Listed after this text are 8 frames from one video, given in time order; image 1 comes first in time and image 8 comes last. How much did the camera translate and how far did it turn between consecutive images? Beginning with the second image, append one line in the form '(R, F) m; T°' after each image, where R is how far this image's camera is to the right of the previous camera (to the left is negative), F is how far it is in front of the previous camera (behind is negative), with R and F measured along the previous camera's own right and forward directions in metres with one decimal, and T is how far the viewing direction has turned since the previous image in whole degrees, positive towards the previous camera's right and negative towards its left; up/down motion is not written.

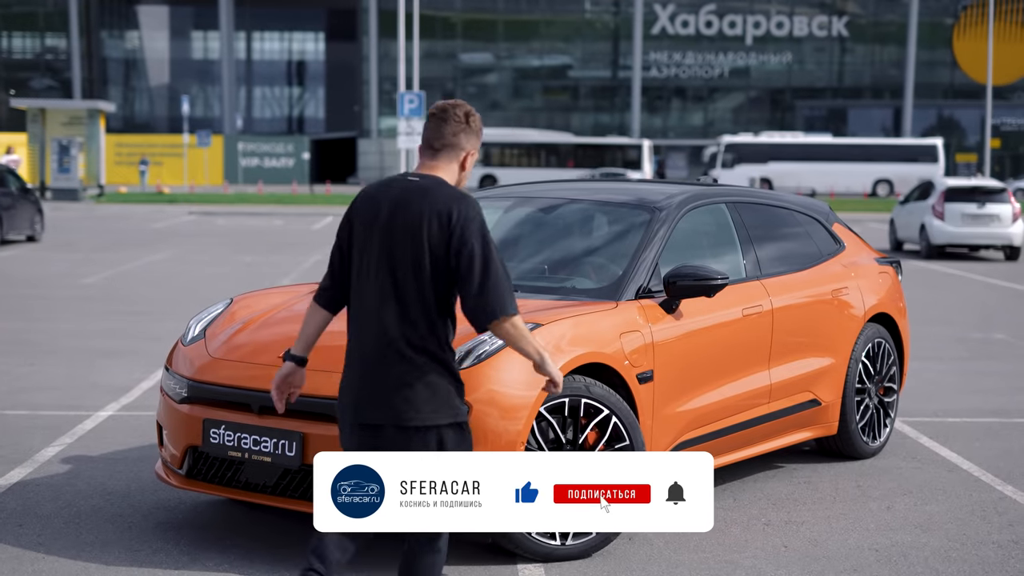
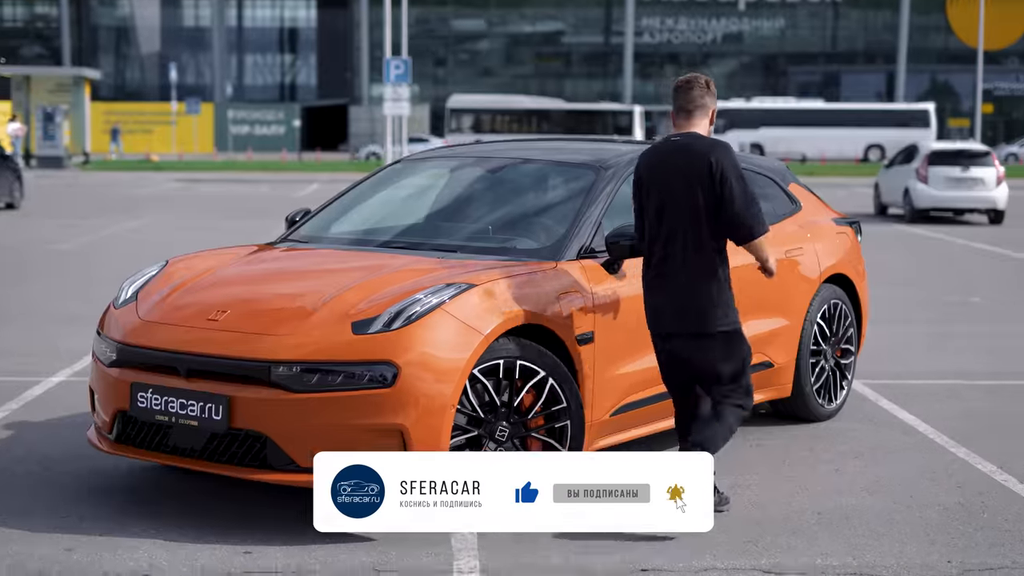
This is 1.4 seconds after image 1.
(+0.2, +0.1) m; 0°
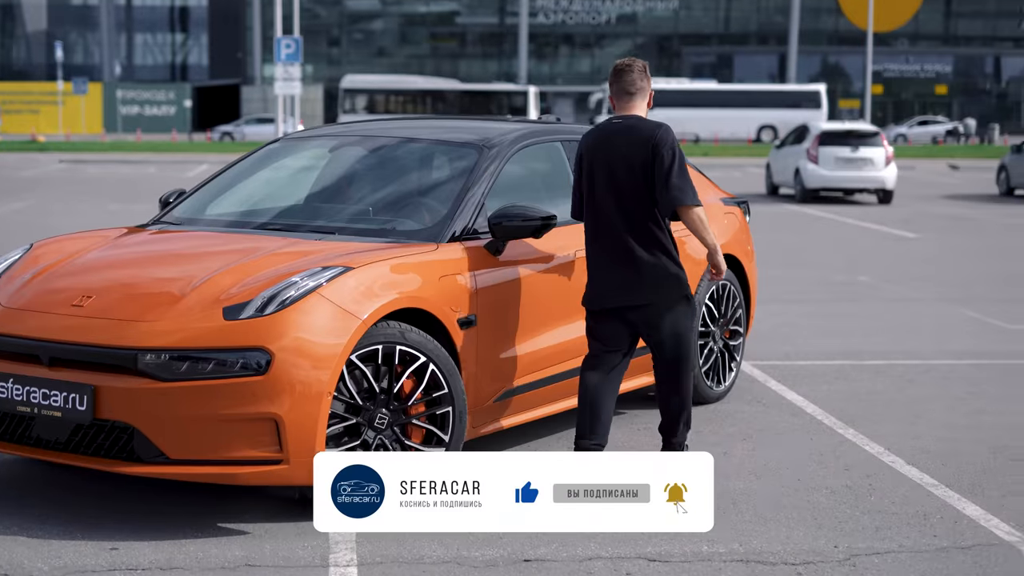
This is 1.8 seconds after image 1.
(+0.1, +0.1) m; +4°
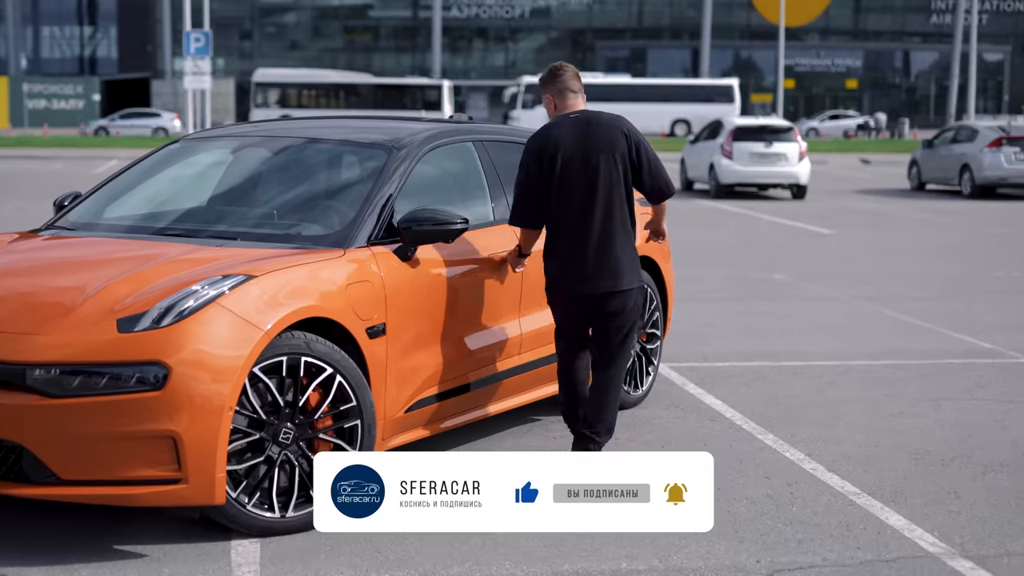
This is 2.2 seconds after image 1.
(0.0, +0.2) m; +3°
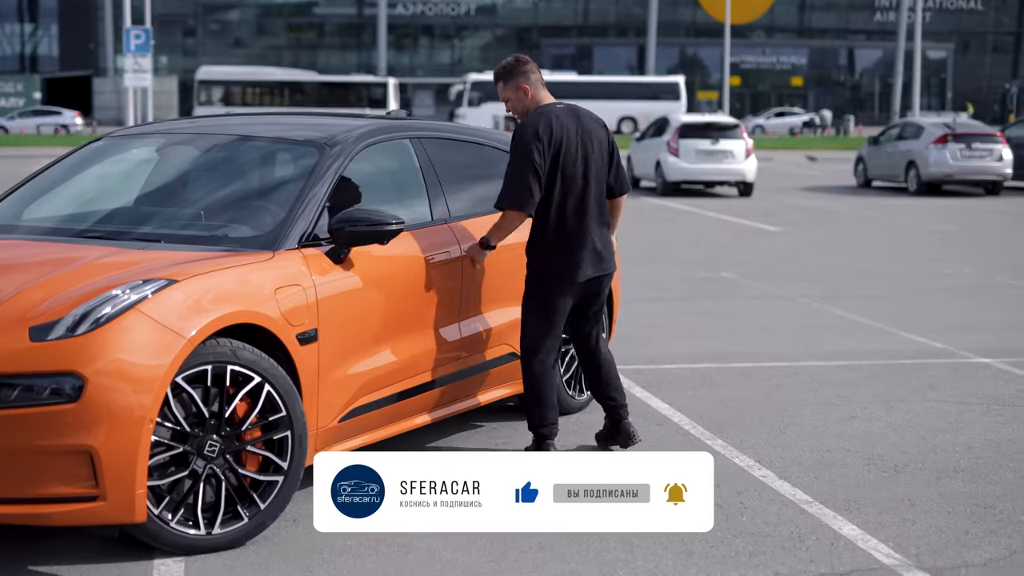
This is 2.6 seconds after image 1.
(0.0, +0.2) m; +2°
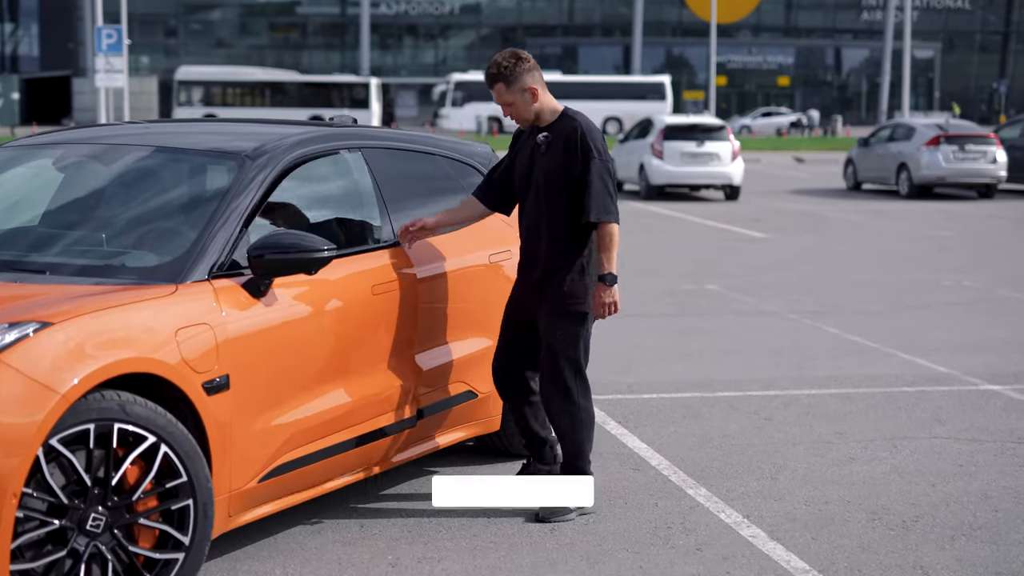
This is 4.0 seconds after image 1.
(+0.1, +0.7) m; 0°
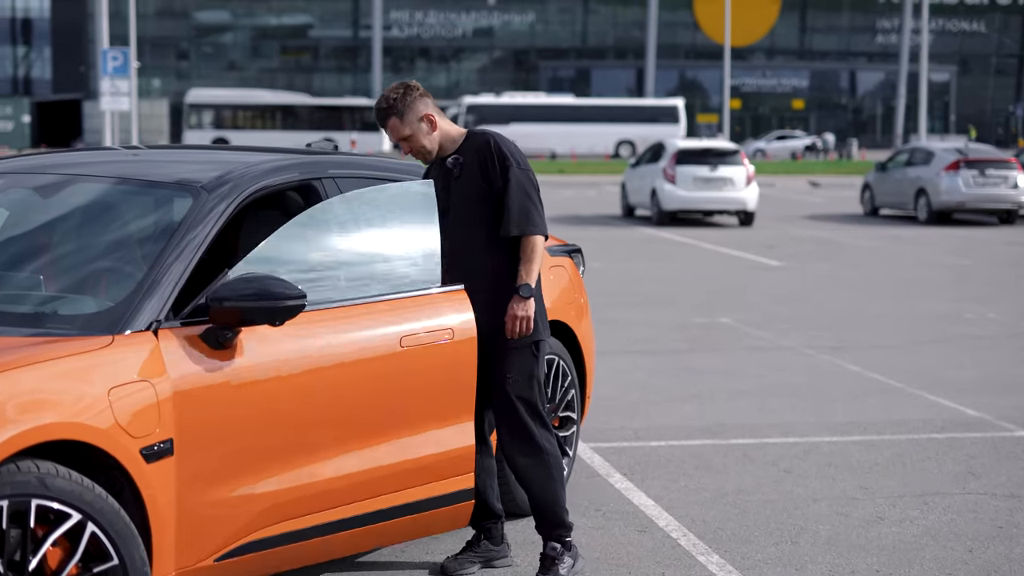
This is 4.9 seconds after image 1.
(+0.1, +0.5) m; 0°
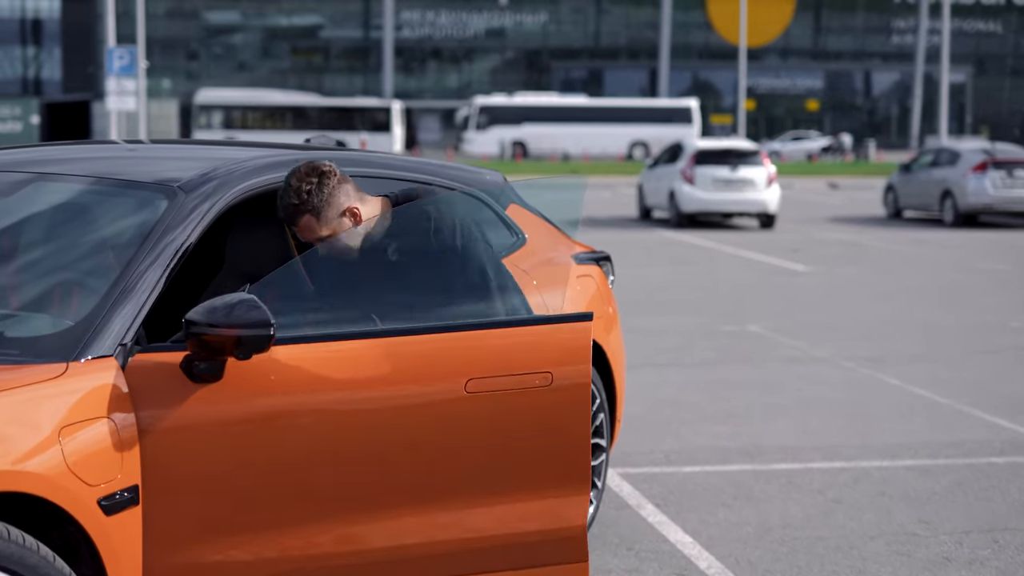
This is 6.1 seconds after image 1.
(0.0, +0.5) m; 0°
